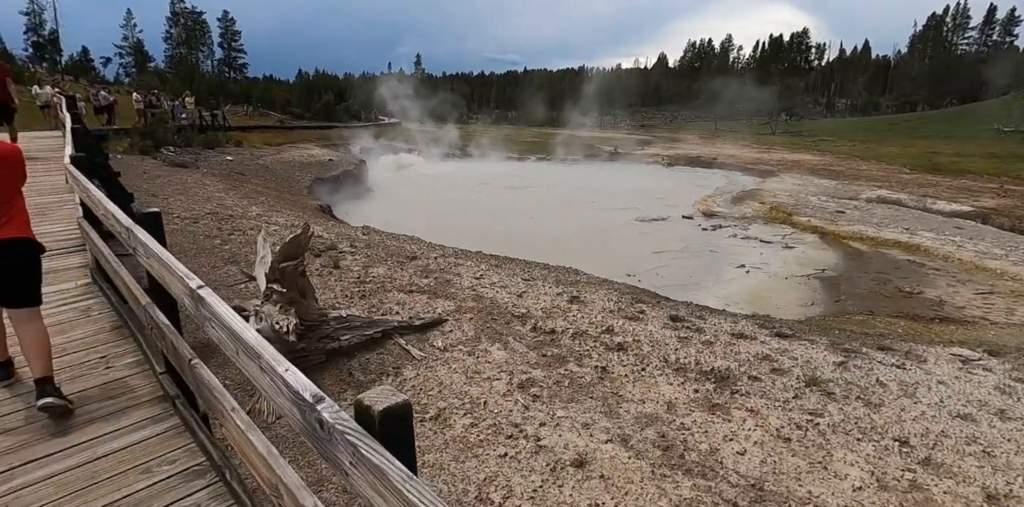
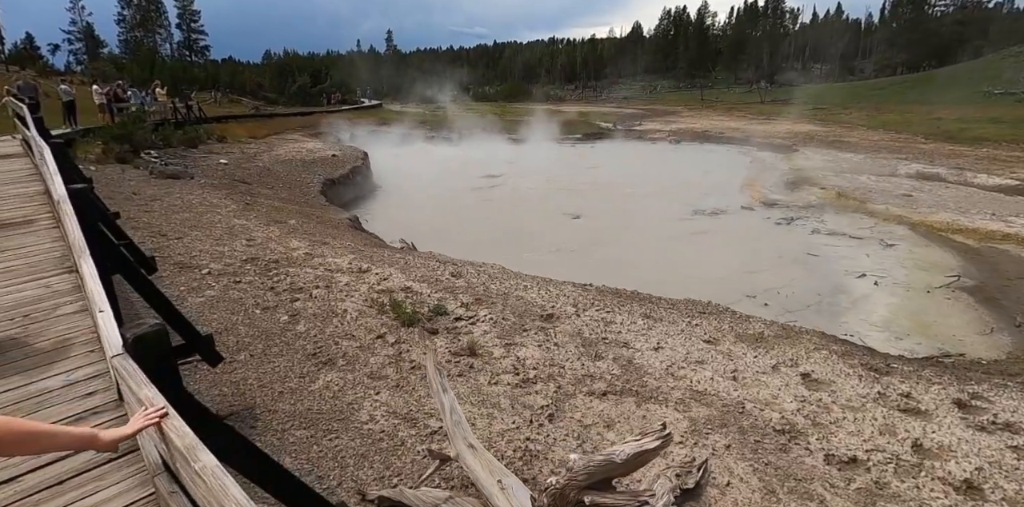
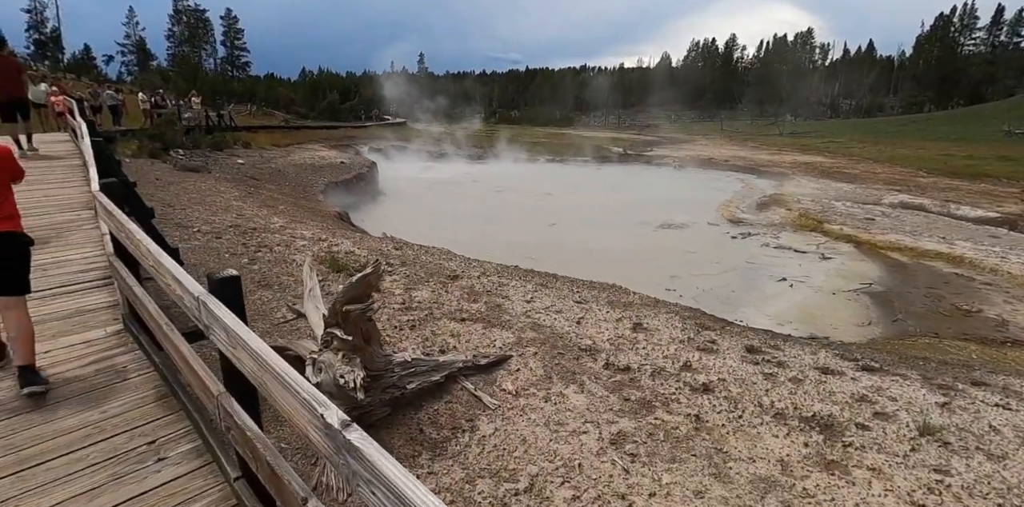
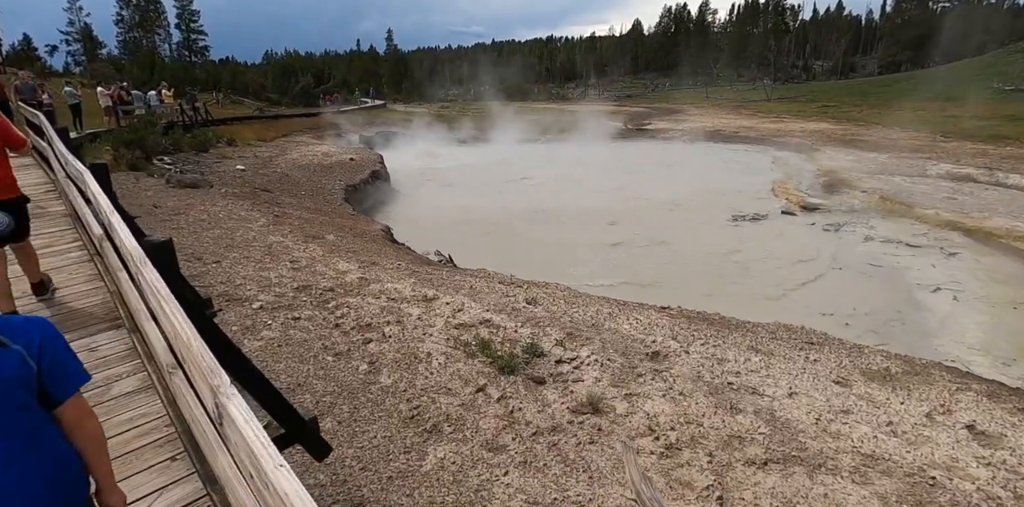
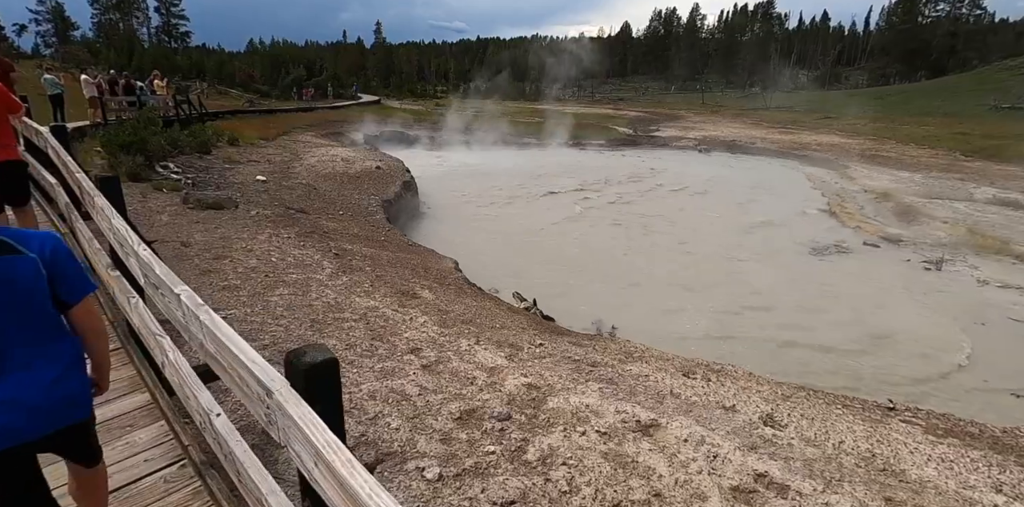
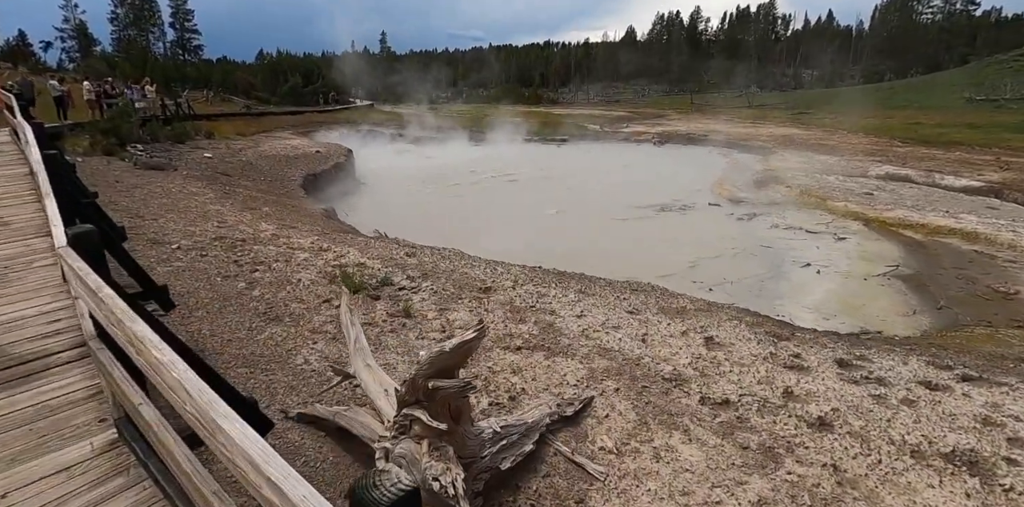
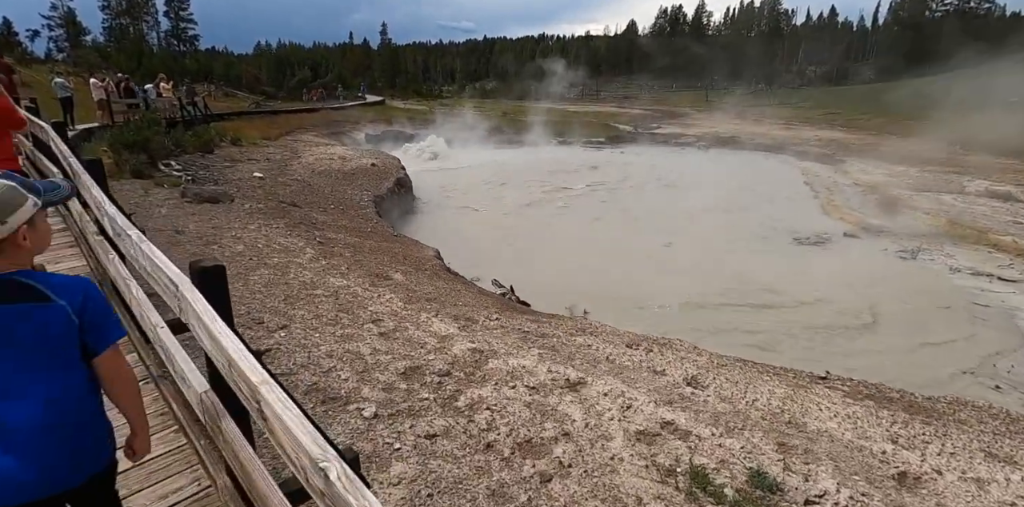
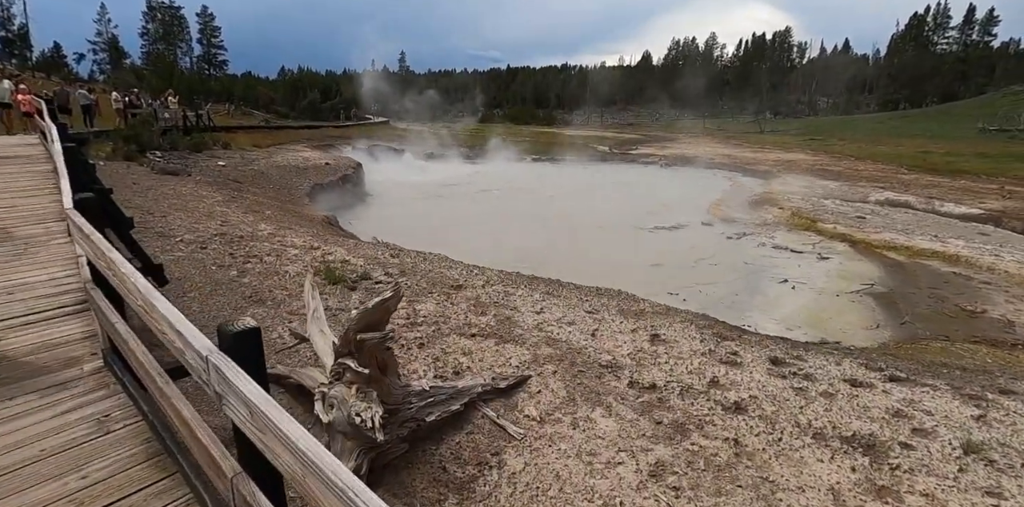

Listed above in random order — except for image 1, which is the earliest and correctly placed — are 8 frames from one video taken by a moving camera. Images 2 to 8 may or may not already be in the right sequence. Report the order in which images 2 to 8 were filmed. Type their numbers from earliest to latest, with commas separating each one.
3, 8, 6, 2, 4, 7, 5
